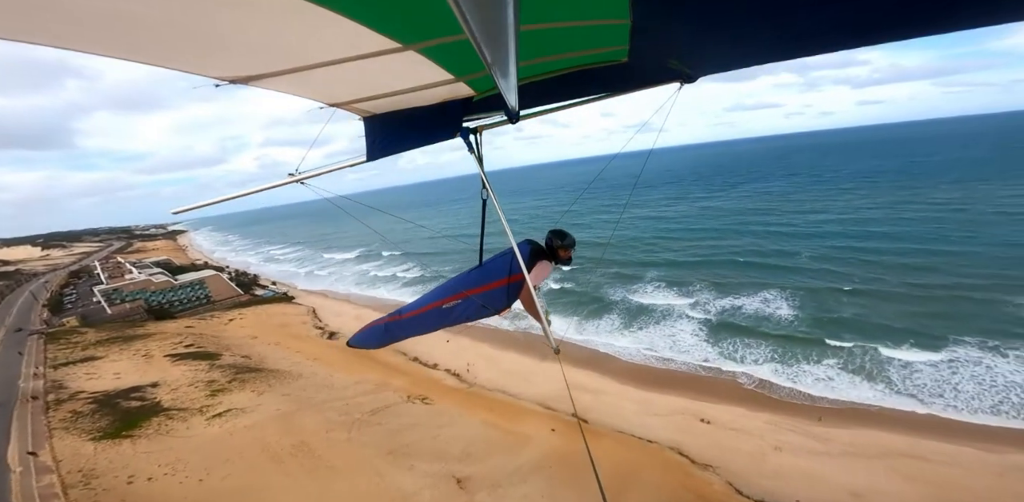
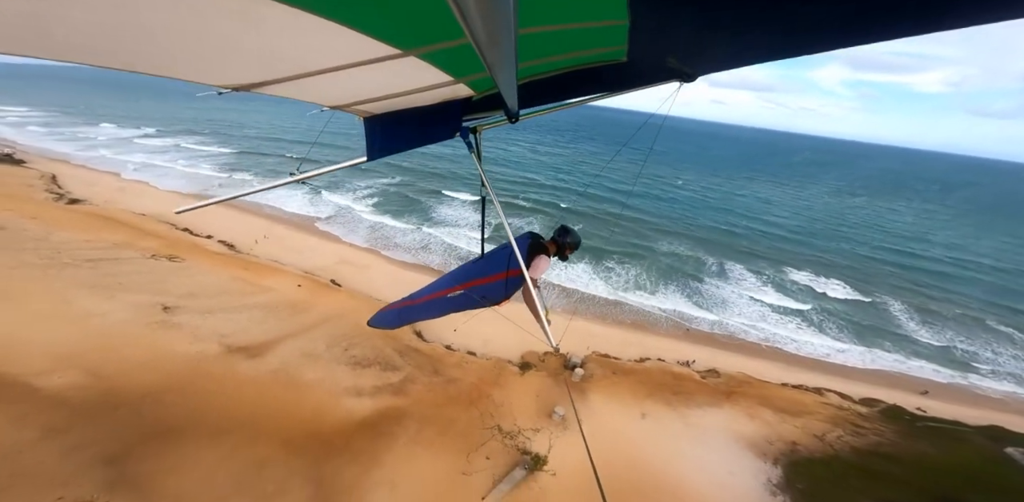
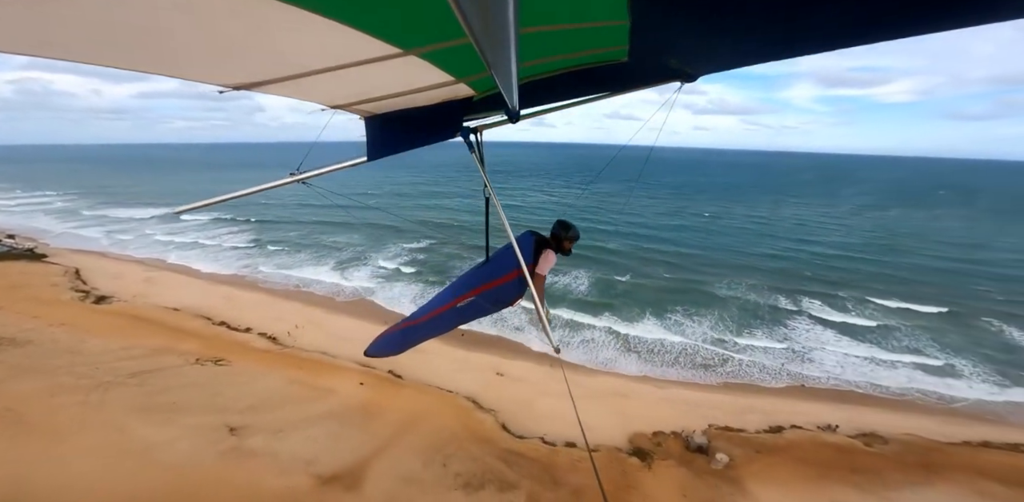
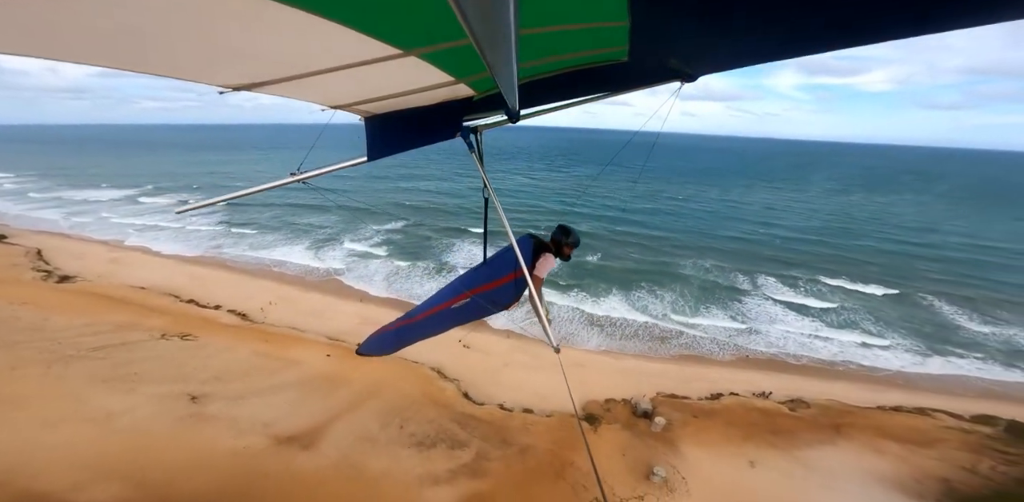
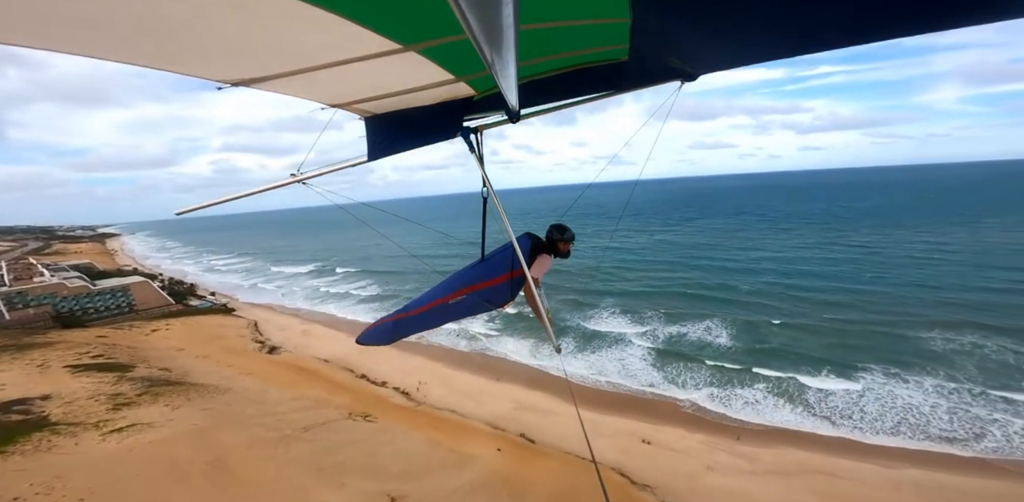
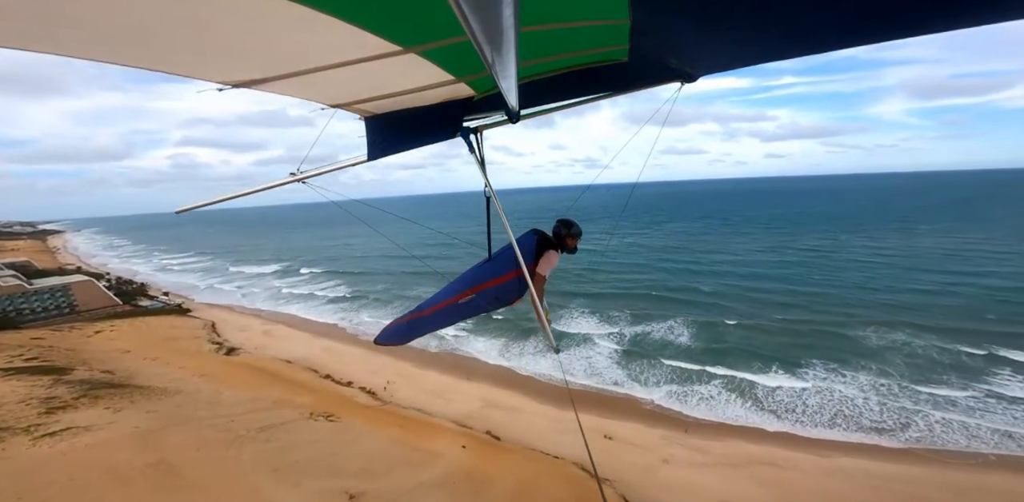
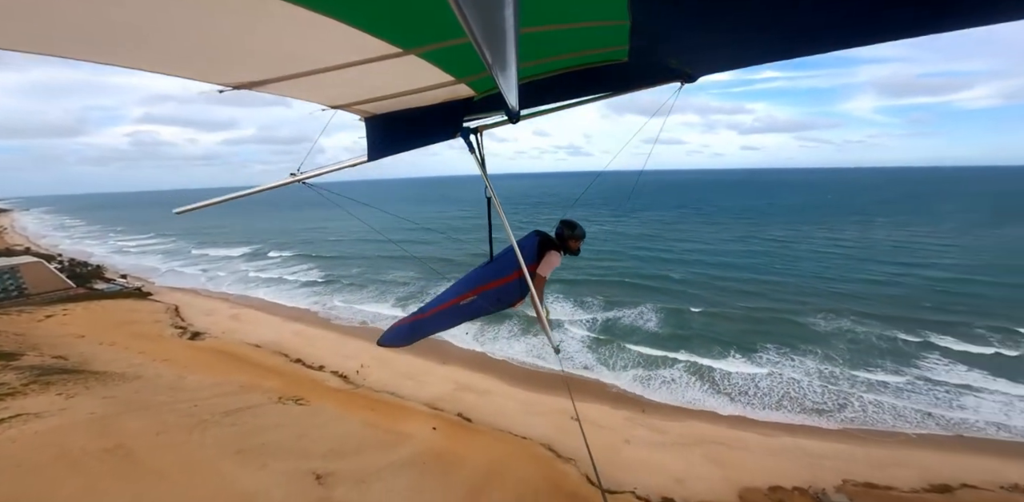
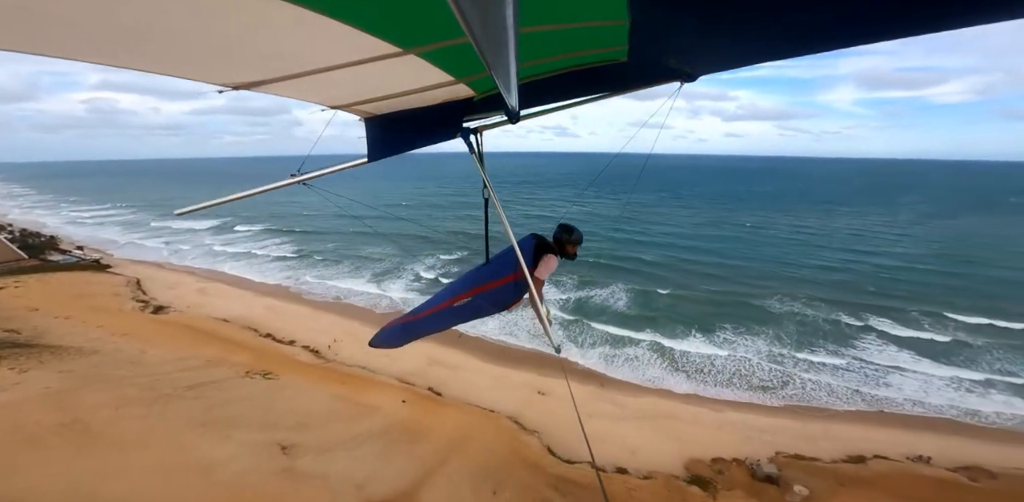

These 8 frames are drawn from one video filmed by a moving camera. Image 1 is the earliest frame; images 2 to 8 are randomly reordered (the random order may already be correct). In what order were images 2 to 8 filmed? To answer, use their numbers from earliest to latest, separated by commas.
5, 6, 7, 8, 3, 4, 2
